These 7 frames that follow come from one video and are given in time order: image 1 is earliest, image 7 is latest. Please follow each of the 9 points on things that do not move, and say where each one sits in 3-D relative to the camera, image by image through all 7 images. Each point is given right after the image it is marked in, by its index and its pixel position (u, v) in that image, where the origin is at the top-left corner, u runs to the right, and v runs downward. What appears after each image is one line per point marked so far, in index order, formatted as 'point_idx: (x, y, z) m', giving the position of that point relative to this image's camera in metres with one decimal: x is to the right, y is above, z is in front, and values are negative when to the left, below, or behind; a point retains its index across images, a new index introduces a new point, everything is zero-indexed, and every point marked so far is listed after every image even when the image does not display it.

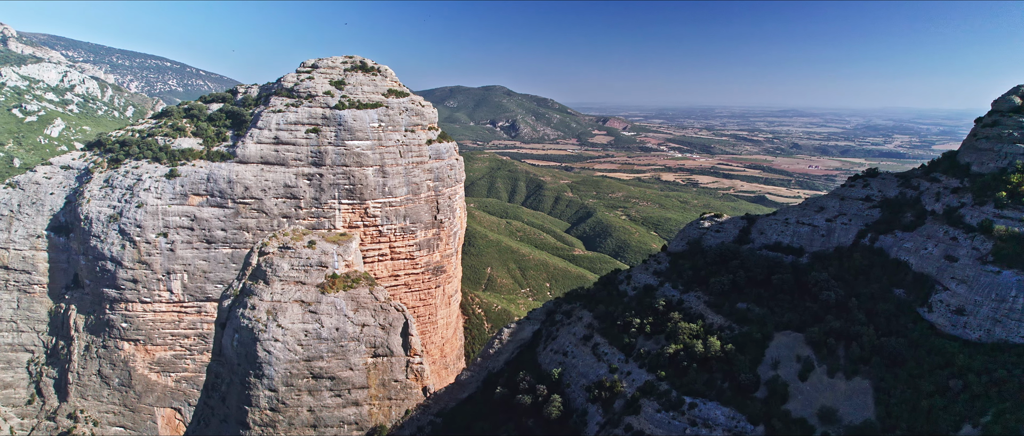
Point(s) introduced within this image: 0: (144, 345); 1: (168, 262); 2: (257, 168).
0: (-13.6, -4.7, +17.6) m
1: (-12.4, -1.6, +17.2) m
2: (-9.7, +1.9, +18.0) m
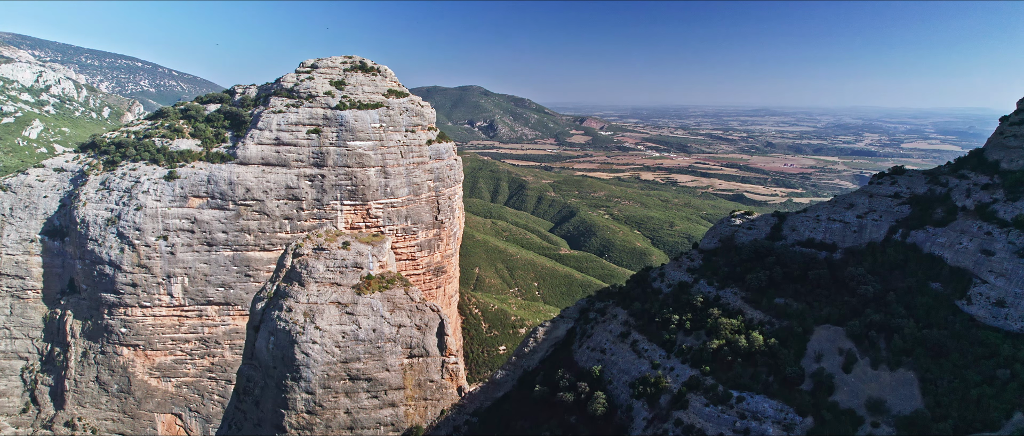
0: (-13.3, -4.8, +17.3) m
1: (-12.2, -1.7, +16.9) m
2: (-9.5, +1.8, +17.8) m
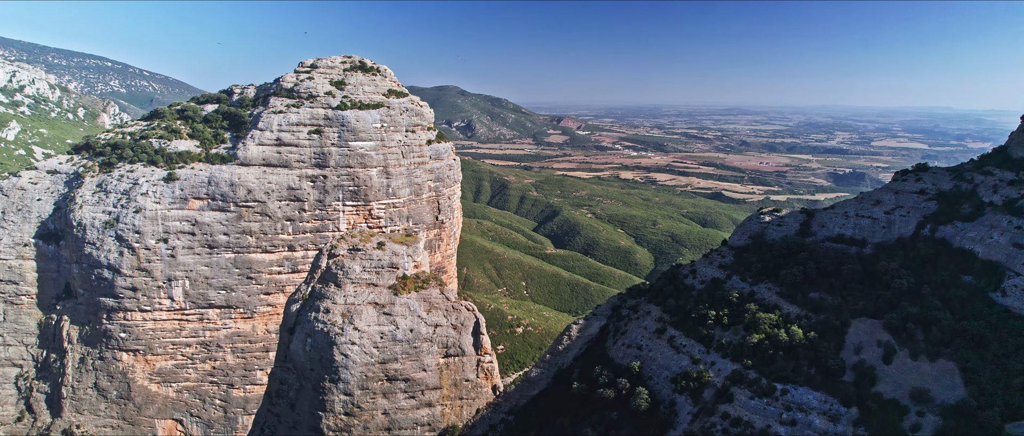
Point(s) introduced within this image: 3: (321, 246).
0: (-13.1, -4.9, +17.0) m
1: (-12.0, -1.8, +16.6) m
2: (-9.3, +1.8, +17.5) m
3: (-7.4, -1.1, +18.2) m
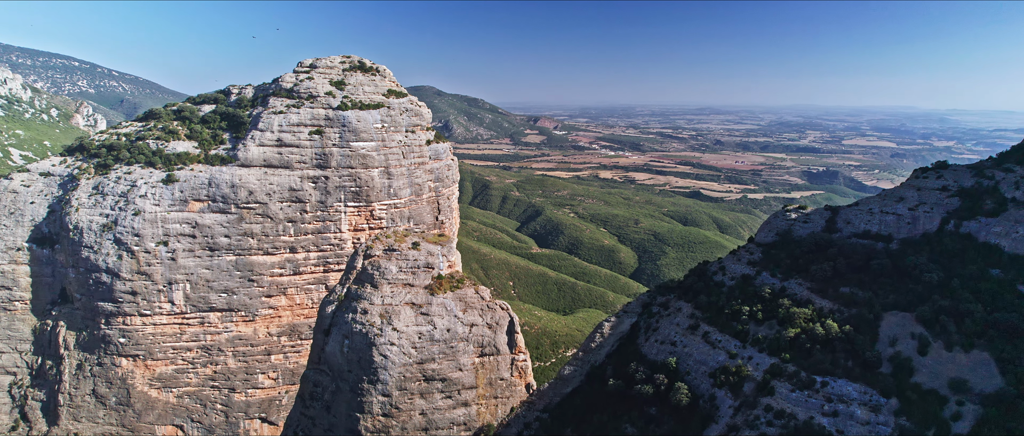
0: (-12.9, -5.0, +16.7) m
1: (-11.7, -1.9, +16.3) m
2: (-9.1, +1.7, +17.3) m
3: (-7.2, -1.1, +18.0) m
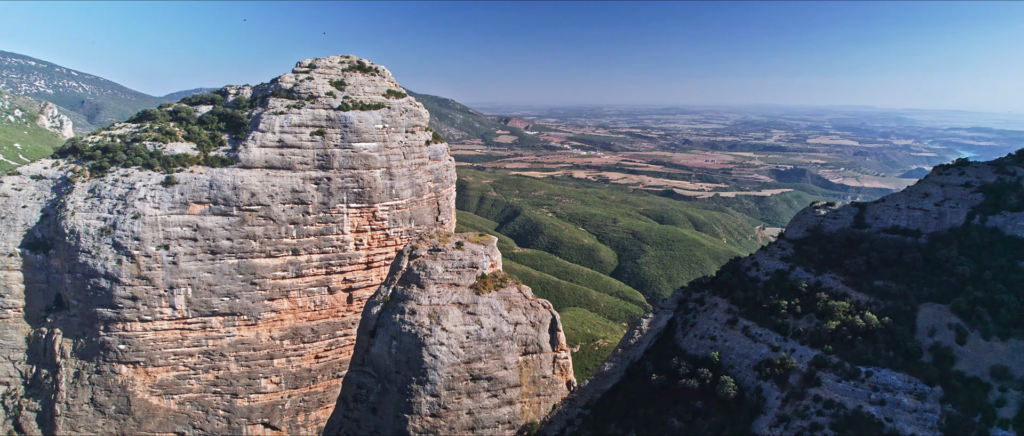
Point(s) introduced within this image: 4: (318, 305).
0: (-12.5, -5.1, +16.3) m
1: (-11.5, -2.0, +16.0) m
2: (-8.9, +1.6, +17.1) m
3: (-7.0, -1.2, +17.9) m
4: (-7.4, -3.3, +18.1) m
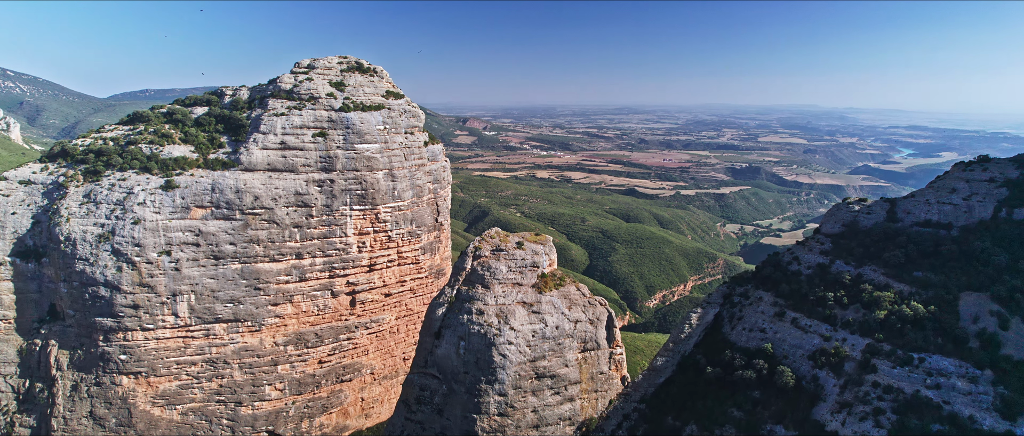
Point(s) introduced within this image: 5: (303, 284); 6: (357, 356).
0: (-12.1, -5.3, +15.8) m
1: (-11.0, -2.1, +15.5) m
2: (-8.6, +1.5, +16.7) m
3: (-6.7, -1.3, +17.6) m
4: (-7.1, -3.4, +17.9) m
5: (-7.5, -2.4, +17.4) m
6: (-6.2, -5.5, +19.0) m
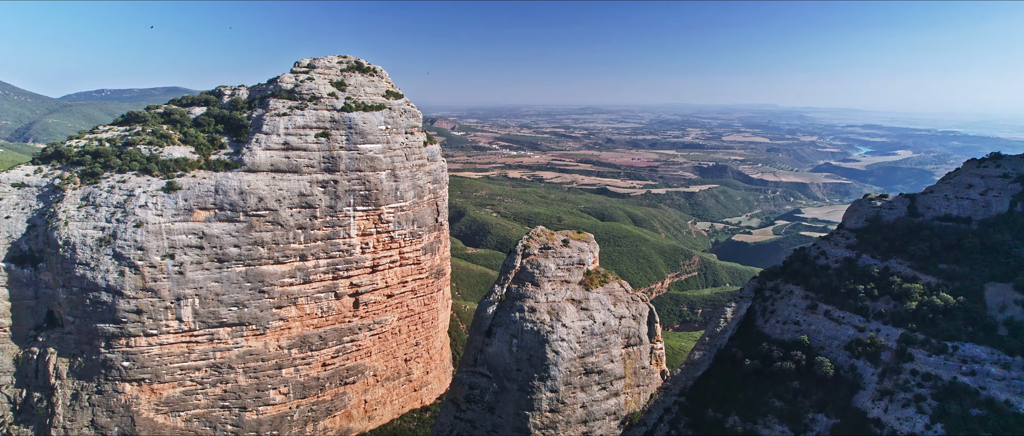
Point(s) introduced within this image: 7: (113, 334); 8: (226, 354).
0: (-11.7, -5.4, +15.4) m
1: (-10.7, -2.2, +15.2) m
2: (-8.4, +1.4, +16.5) m
3: (-6.4, -1.3, +17.5) m
4: (-6.8, -3.4, +17.7) m
5: (-7.2, -2.5, +17.2) m
6: (-6.0, -5.5, +18.9) m
7: (-12.5, -3.6, +14.9) m
8: (-9.7, -4.6, +16.3) m
